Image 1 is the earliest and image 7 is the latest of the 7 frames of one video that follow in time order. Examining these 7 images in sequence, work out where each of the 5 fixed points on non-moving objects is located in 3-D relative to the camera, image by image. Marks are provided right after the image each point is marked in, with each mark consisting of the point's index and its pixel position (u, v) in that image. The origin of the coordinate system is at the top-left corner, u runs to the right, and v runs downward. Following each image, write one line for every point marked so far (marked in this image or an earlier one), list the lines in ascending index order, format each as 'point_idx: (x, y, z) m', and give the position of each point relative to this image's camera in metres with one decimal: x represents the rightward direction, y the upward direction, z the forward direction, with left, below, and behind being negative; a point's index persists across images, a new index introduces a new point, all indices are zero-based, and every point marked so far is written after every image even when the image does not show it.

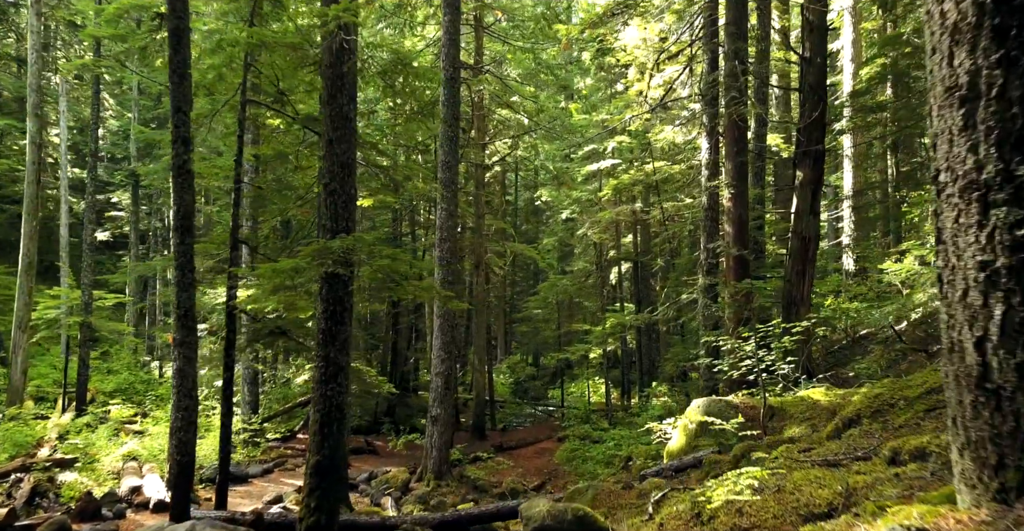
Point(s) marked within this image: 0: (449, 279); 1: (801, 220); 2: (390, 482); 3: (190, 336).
0: (-1.3, -0.3, +18.1) m
1: (+4.7, +0.7, +14.0) m
2: (-2.5, -4.5, +17.8) m
3: (-3.9, -0.8, +10.3) m
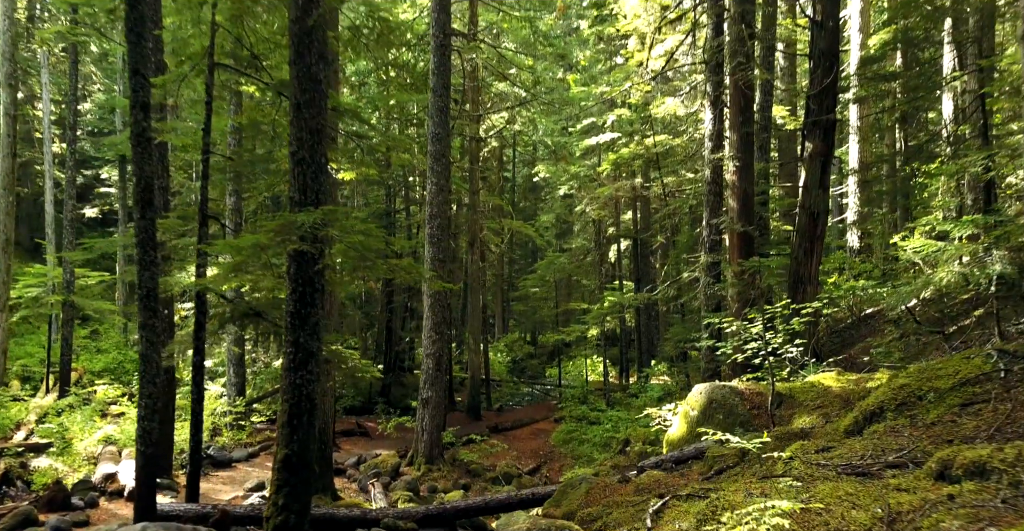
0: (-1.5, +0.2, +17.3) m
1: (+4.6, +1.1, +13.2) m
2: (-2.7, -4.0, +17.2) m
3: (-4.0, -0.5, +9.6) m
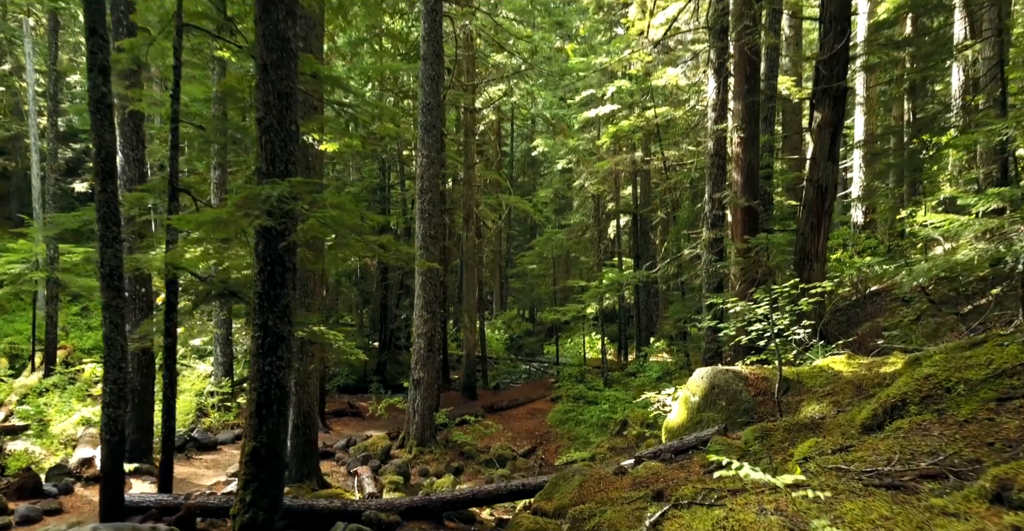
0: (-1.6, +0.6, +16.7) m
1: (+4.5, +1.5, +12.6) m
2: (-2.8, -3.6, +16.6) m
3: (-4.1, -0.3, +9.0) m
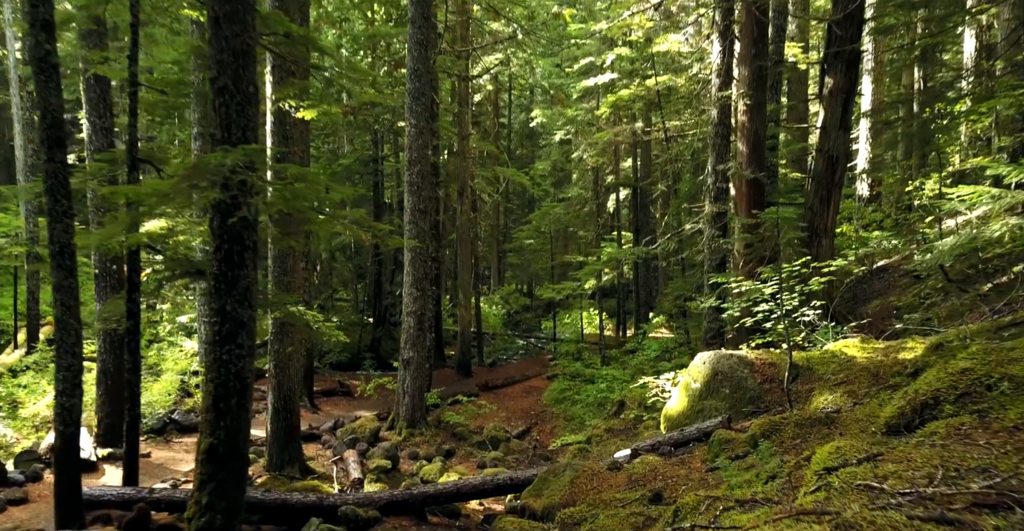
0: (-1.7, +1.1, +15.9) m
1: (+4.4, +1.8, +11.8) m
2: (-2.9, -3.1, +16.0) m
3: (-4.3, -0.1, +8.3) m
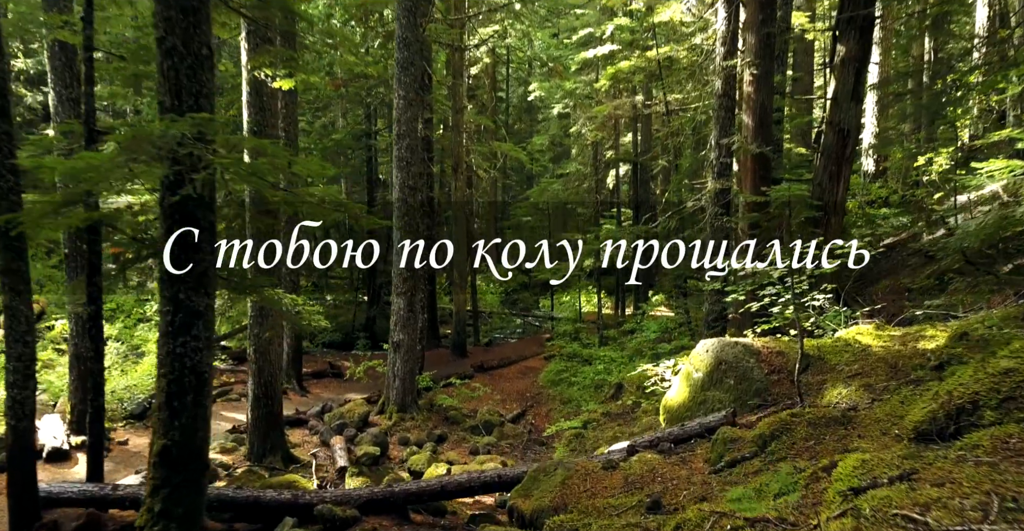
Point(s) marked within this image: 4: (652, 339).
0: (-1.8, +1.5, +15.3) m
1: (+4.2, +2.0, +11.1) m
2: (-3.0, -2.7, +15.5) m
3: (-4.4, +0.1, +7.6) m
4: (+3.0, -1.6, +18.2) m
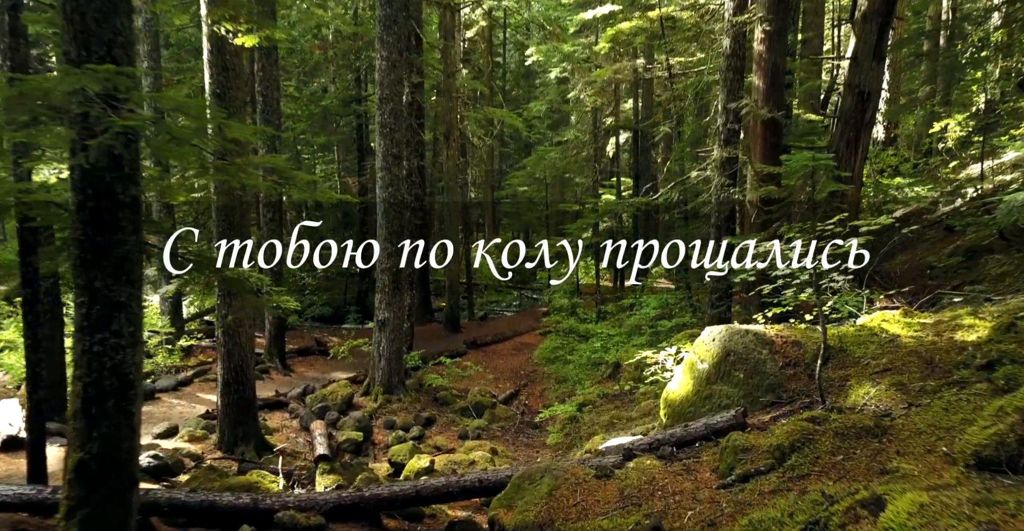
0: (-1.9, +1.9, +14.3) m
1: (+4.1, +2.3, +10.1) m
2: (-3.2, -2.3, +14.7) m
3: (-4.5, +0.3, +6.7) m
4: (+2.8, -1.0, +17.3) m
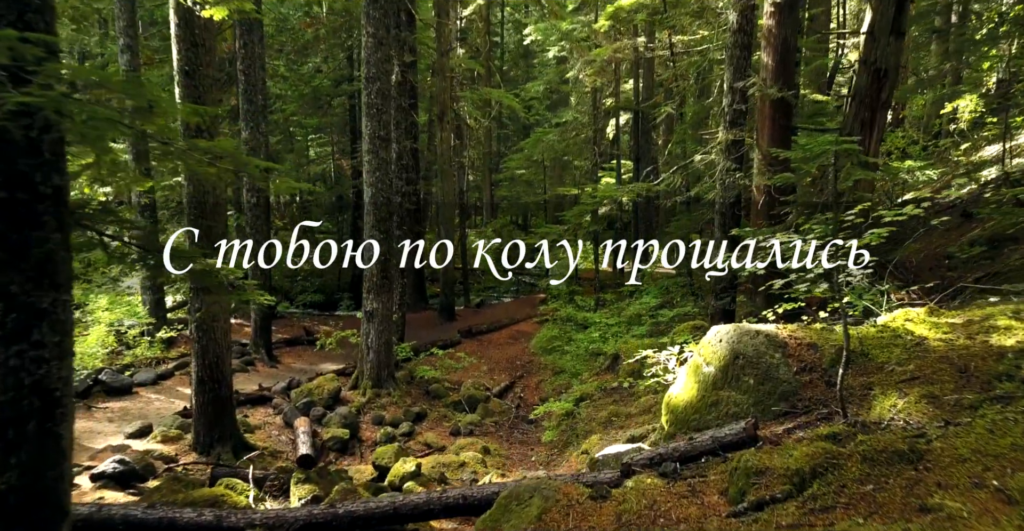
0: (-2.0, +2.1, +13.6) m
1: (+4.0, +2.4, +9.4) m
2: (-3.2, -2.1, +14.0) m
3: (-4.6, +0.3, +6.0) m
4: (+2.7, -0.8, +16.7) m
